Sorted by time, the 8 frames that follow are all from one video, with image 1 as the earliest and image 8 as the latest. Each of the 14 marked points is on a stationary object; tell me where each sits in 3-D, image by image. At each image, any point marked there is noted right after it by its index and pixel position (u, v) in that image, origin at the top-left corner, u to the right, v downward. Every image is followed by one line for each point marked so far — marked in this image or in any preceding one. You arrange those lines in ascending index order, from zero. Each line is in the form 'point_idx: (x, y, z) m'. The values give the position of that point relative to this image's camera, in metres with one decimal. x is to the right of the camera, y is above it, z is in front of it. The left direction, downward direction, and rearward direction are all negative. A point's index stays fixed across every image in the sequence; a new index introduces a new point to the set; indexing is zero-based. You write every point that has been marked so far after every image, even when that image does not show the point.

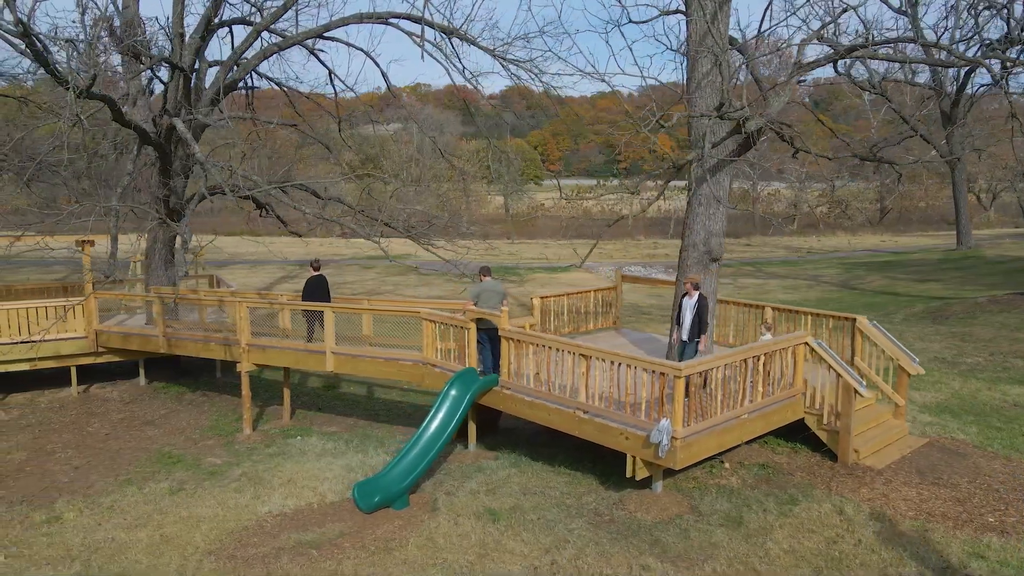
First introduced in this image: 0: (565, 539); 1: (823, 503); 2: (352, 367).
0: (+0.5, -2.2, +6.6) m
1: (+2.8, -2.0, +6.9) m
2: (-2.1, -1.0, +10.0) m
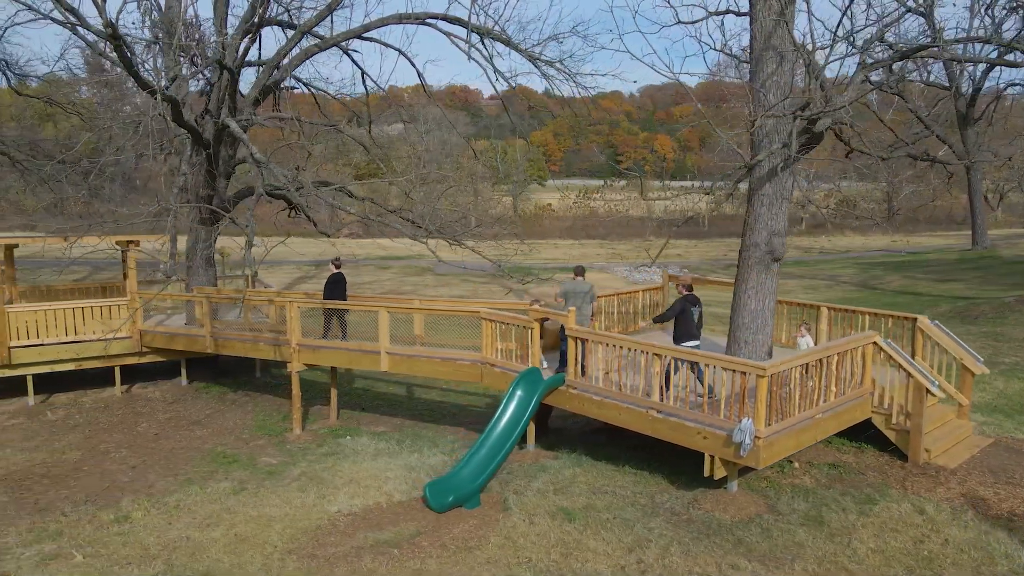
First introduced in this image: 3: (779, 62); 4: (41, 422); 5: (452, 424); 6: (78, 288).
0: (+1.2, -2.2, +6.7) m
1: (+3.5, -1.9, +6.9) m
2: (-1.4, -1.0, +10.1) m
3: (+3.0, +2.5, +8.4) m
4: (-7.3, -2.1, +11.8) m
5: (-0.9, -2.1, +11.9) m
6: (-8.2, 0.0, +14.5) m
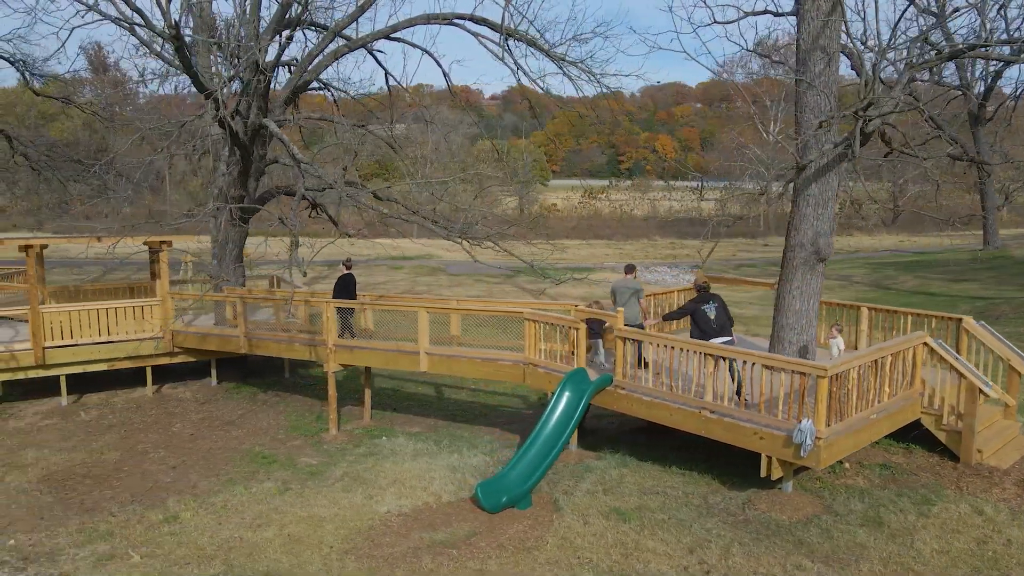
0: (+1.7, -2.2, +6.7) m
1: (+4.1, -2.0, +6.9) m
2: (-0.8, -1.0, +10.1) m
3: (+3.5, +2.5, +8.4) m
4: (-6.8, -2.1, +11.8) m
5: (-0.4, -2.1, +11.9) m
6: (-7.7, 0.0, +14.5) m
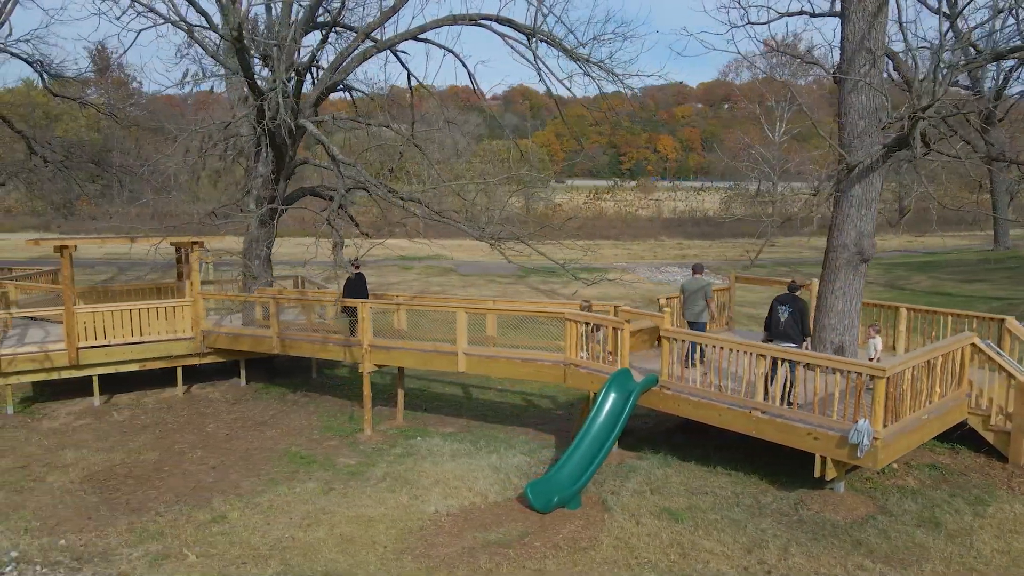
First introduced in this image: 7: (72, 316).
0: (+2.2, -2.2, +6.7) m
1: (+4.6, -2.0, +6.9) m
2: (-0.3, -1.1, +10.1) m
3: (+4.0, +2.5, +8.4) m
4: (-6.2, -2.1, +11.8) m
5: (+0.1, -2.1, +11.9) m
6: (-7.2, 0.0, +14.5) m
7: (-6.8, -0.4, +11.9) m
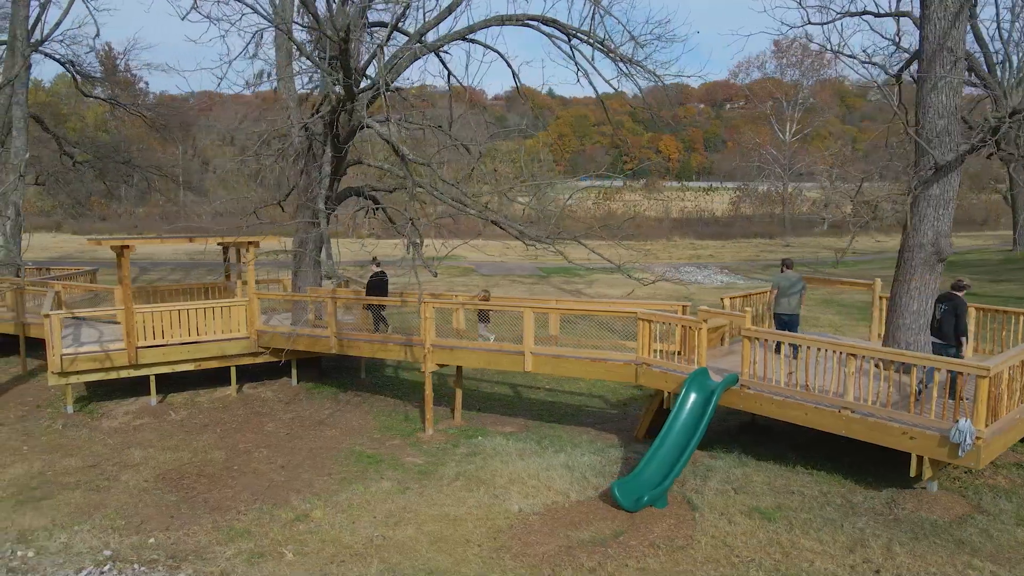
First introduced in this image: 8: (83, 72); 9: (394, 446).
0: (+3.1, -2.2, +6.7) m
1: (+5.4, -2.0, +6.9) m
2: (+0.6, -1.0, +10.1) m
3: (+4.9, +2.5, +8.4) m
4: (-5.3, -2.1, +11.9) m
5: (+1.0, -2.1, +11.9) m
6: (-6.3, 0.0, +14.6) m
7: (-5.9, -0.4, +11.9) m
8: (-11.0, +5.6, +19.8) m
9: (-1.7, -2.2, +10.8) m
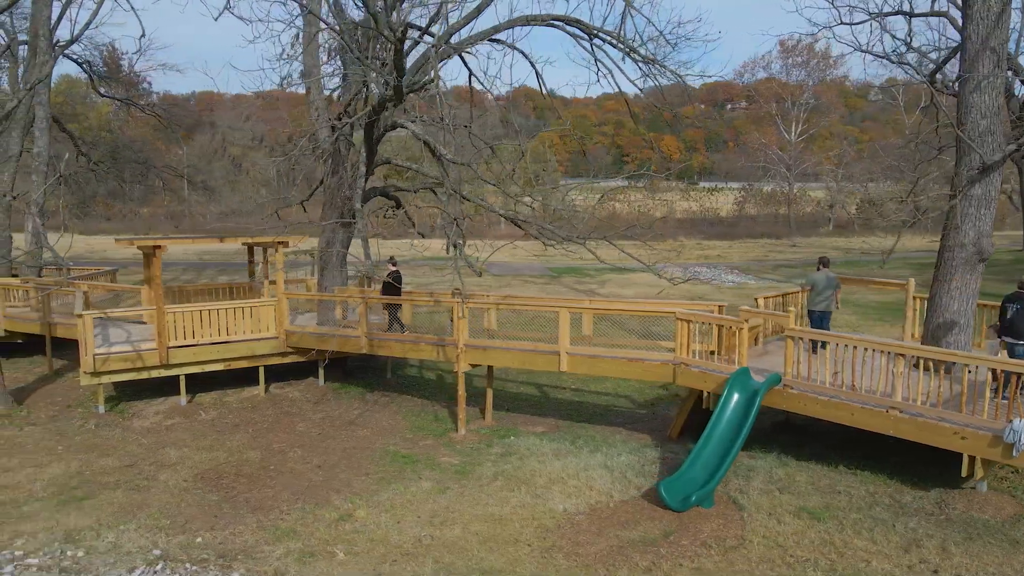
0: (+3.5, -2.2, +6.7) m
1: (+5.9, -2.0, +6.9) m
2: (+1.0, -1.0, +10.1) m
3: (+5.3, +2.5, +8.4) m
4: (-4.9, -2.1, +11.9) m
5: (+1.5, -2.1, +11.9) m
6: (-5.8, 0.0, +14.6) m
7: (-5.5, -0.4, +11.9) m
8: (-10.5, +5.6, +19.9) m
9: (-1.2, -2.2, +10.9) m
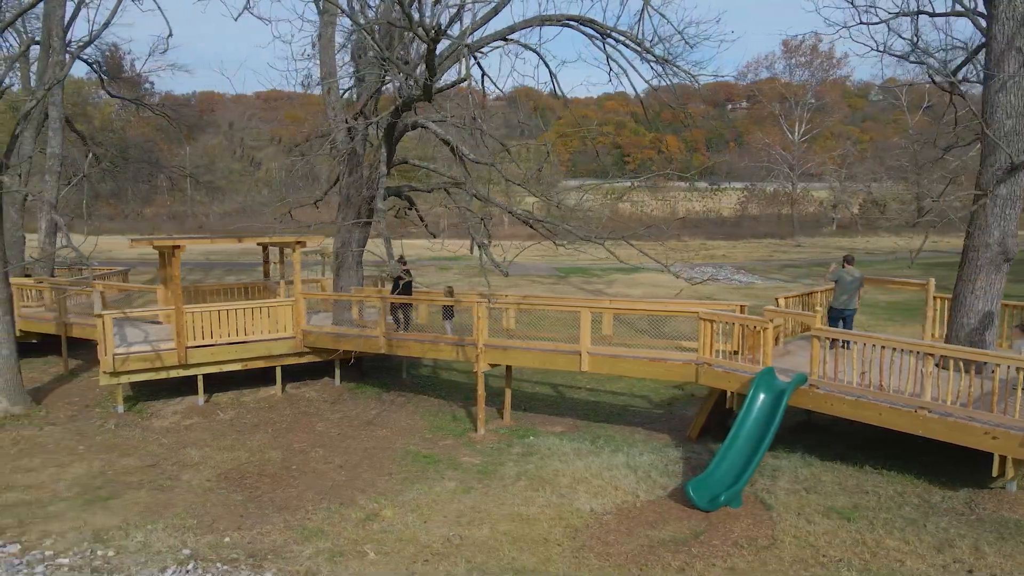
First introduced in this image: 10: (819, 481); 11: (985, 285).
0: (+3.8, -2.2, +6.7) m
1: (+6.2, -2.0, +6.9) m
2: (+1.3, -1.0, +10.1) m
3: (+5.6, +2.5, +8.4) m
4: (-4.6, -2.1, +11.9) m
5: (+1.8, -2.1, +11.9) m
6: (-5.5, 0.0, +14.6) m
7: (-5.2, -0.4, +11.9) m
8: (-10.2, +5.6, +19.9) m
9: (-0.9, -2.2, +10.9) m
10: (+3.3, -2.1, +8.2) m
11: (+5.5, 0.0, +8.9) m
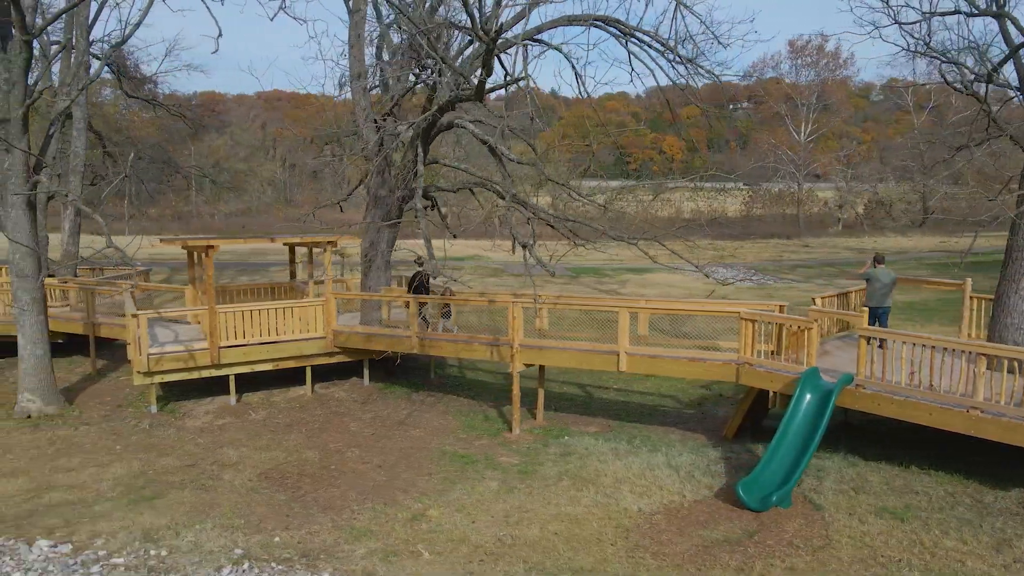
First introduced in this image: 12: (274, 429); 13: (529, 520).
0: (+4.3, -2.2, +6.7) m
1: (+6.7, -1.9, +6.9) m
2: (+1.8, -1.0, +10.1) m
3: (+6.1, +2.5, +8.4) m
4: (-4.1, -2.1, +11.9) m
5: (+2.3, -2.1, +11.9) m
6: (-5.0, 0.0, +14.6) m
7: (-4.7, -0.4, +11.9) m
8: (-9.7, +5.6, +19.9) m
9: (-0.4, -2.2, +10.9) m
10: (+3.8, -2.1, +8.2) m
11: (+6.0, 0.0, +8.9) m
12: (-3.6, -2.1, +11.6) m
13: (+0.2, -2.4, +8.0) m
